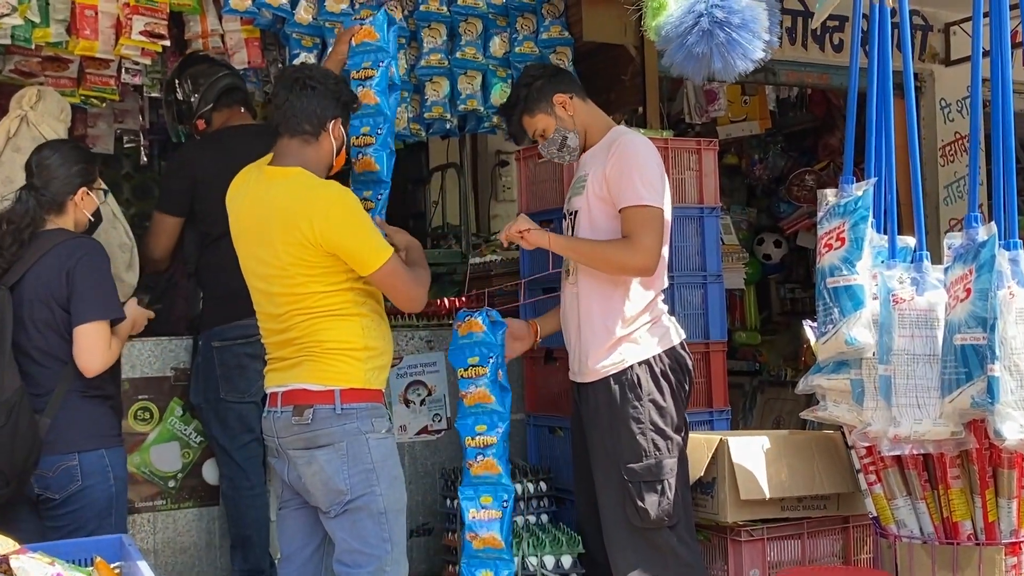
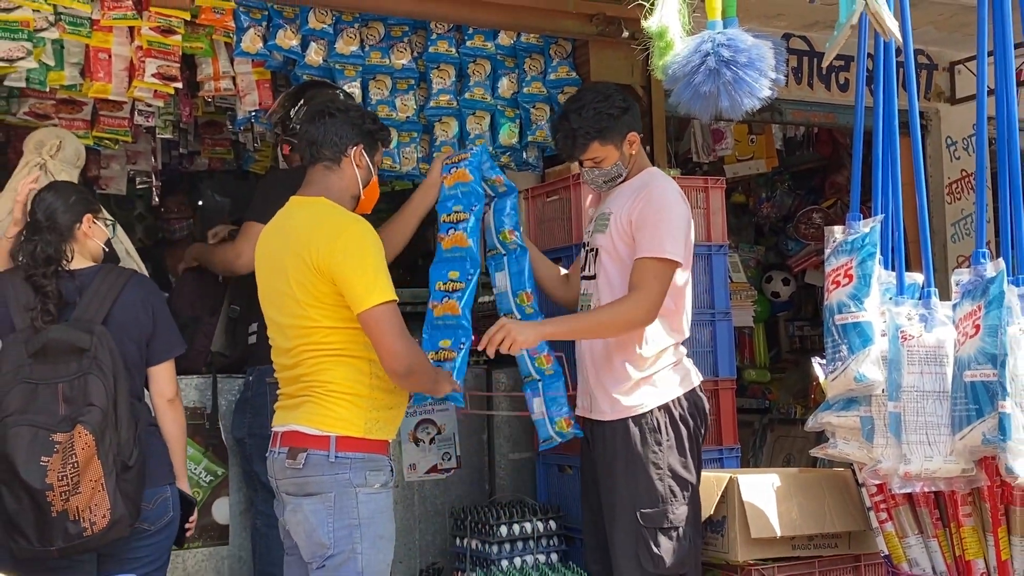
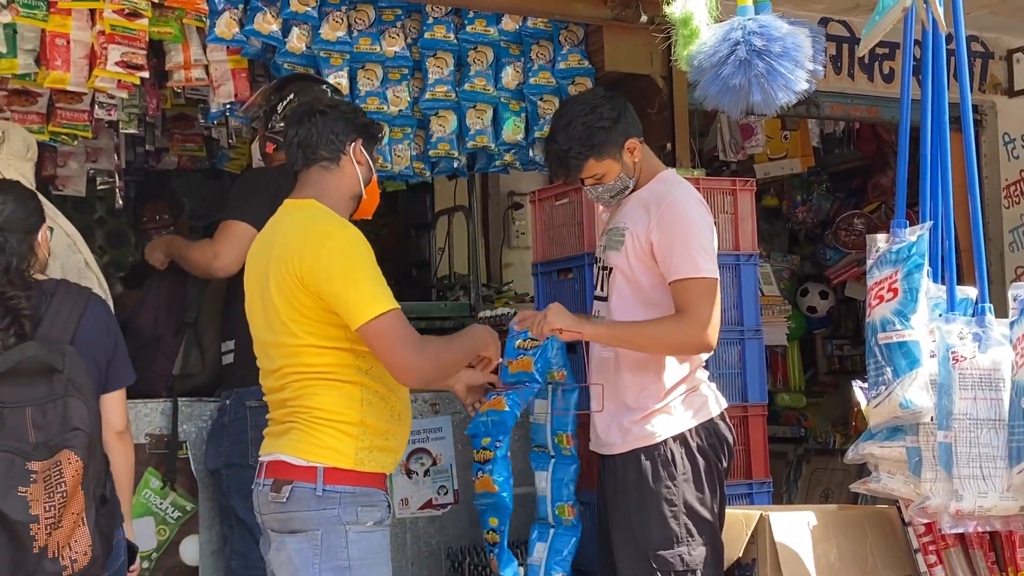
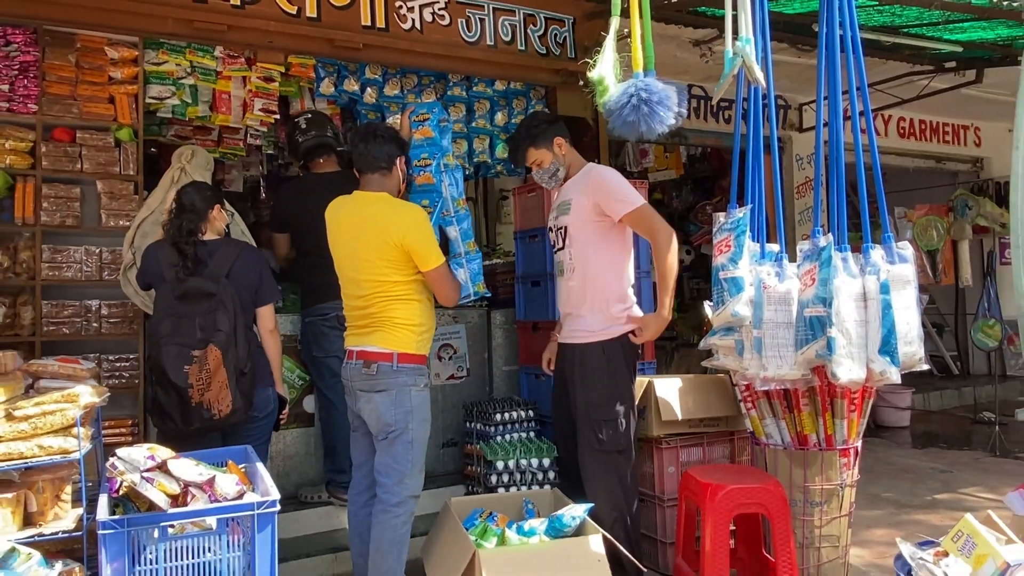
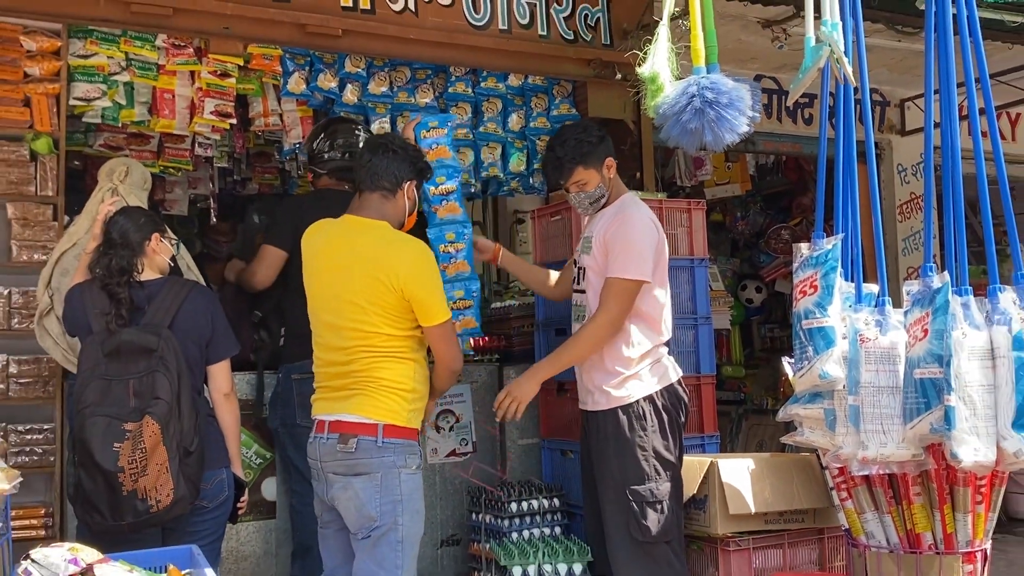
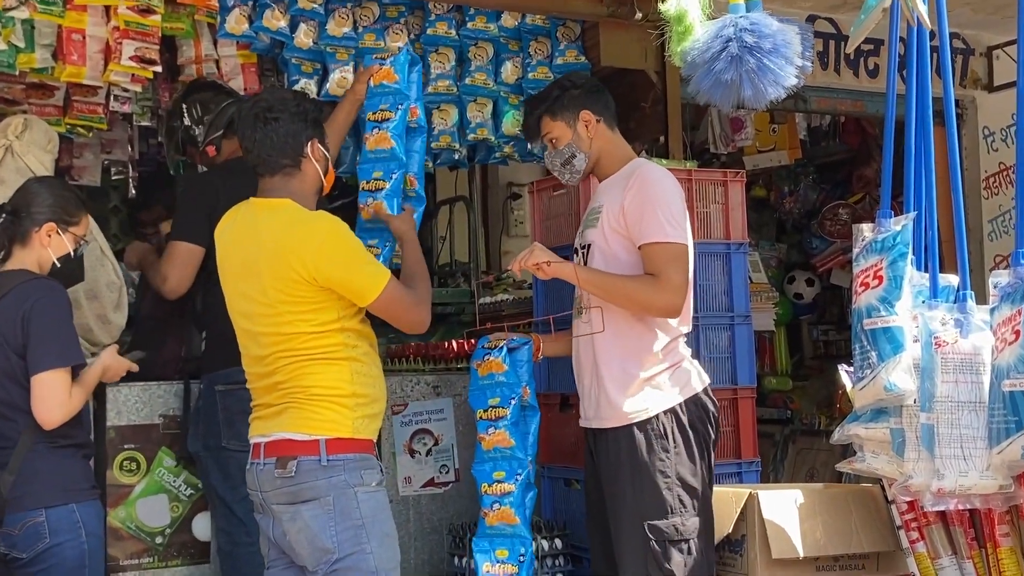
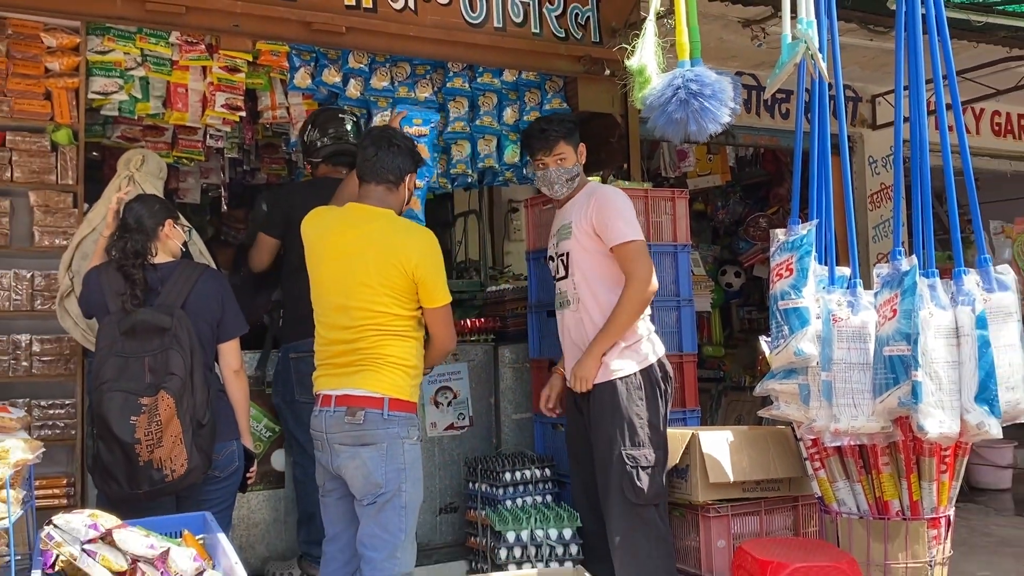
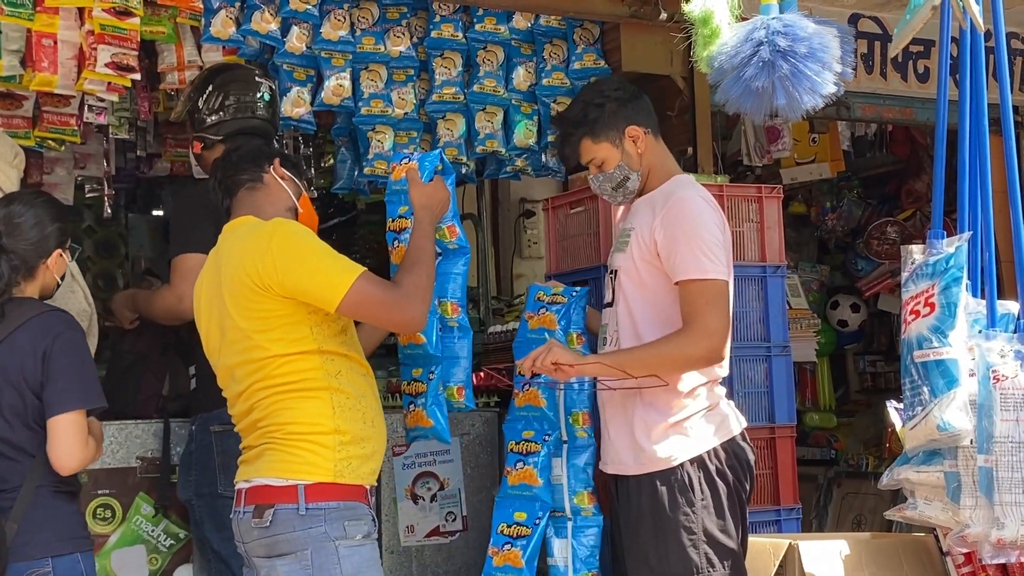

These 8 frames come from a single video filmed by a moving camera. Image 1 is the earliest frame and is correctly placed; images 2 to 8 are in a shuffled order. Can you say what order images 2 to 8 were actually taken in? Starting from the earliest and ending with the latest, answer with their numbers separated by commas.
6, 8, 3, 2, 5, 7, 4
